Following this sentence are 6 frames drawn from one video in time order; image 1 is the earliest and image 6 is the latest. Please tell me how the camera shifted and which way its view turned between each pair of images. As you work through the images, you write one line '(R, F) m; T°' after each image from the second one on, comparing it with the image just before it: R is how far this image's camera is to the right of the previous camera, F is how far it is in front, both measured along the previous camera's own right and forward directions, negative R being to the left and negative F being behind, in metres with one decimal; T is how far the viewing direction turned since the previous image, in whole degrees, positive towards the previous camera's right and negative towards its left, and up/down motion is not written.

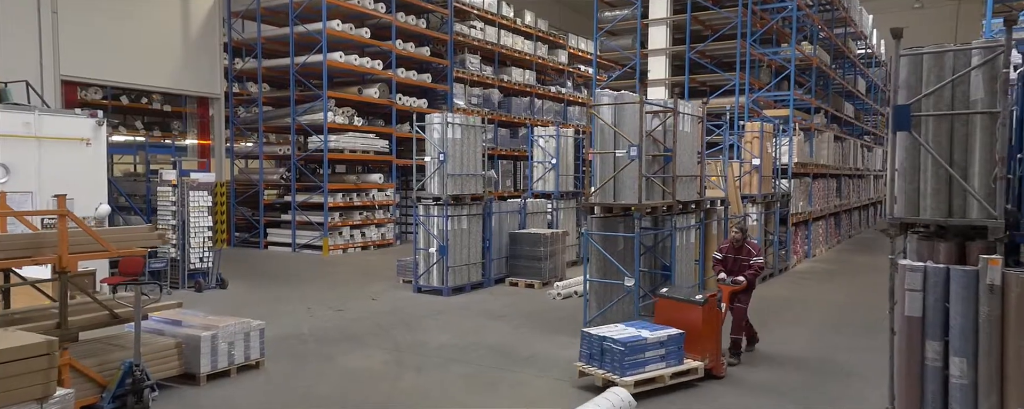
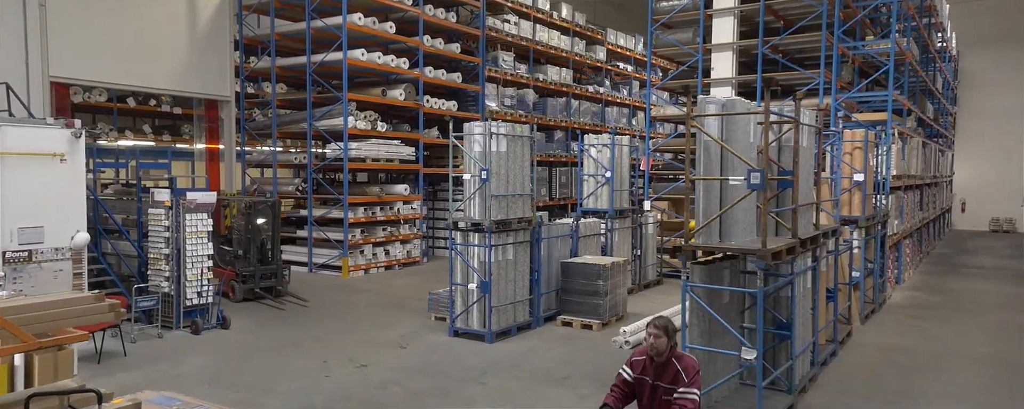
(-0.4, +1.5) m; -2°
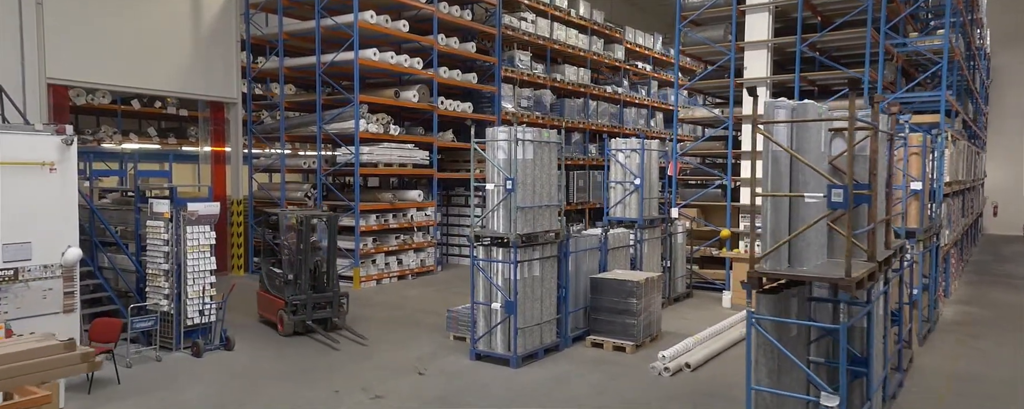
(-0.2, +0.6) m; -1°
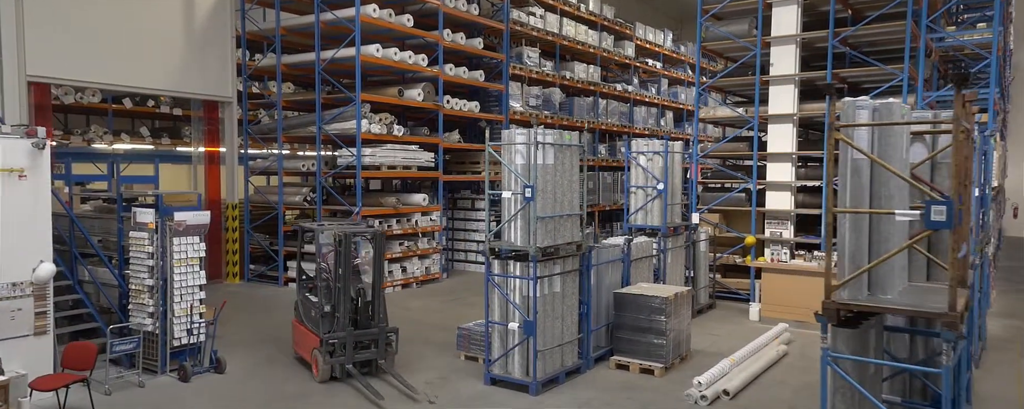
(-0.2, +0.6) m; 0°
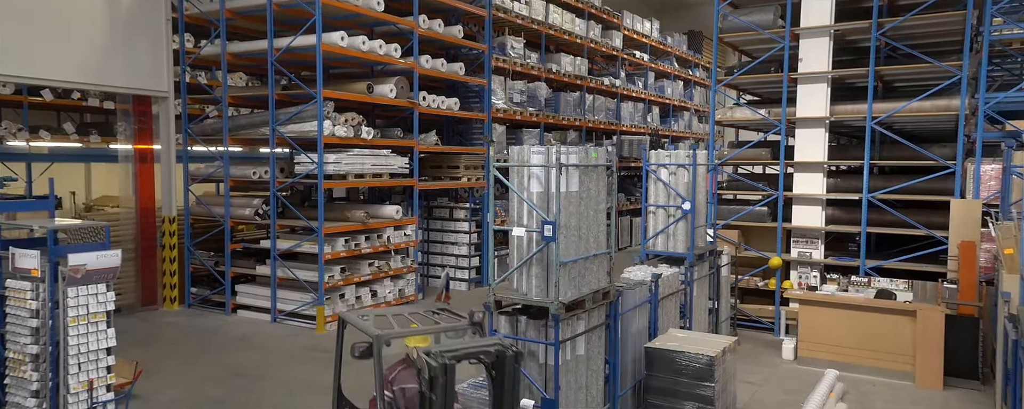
(-0.3, +1.6) m; +3°
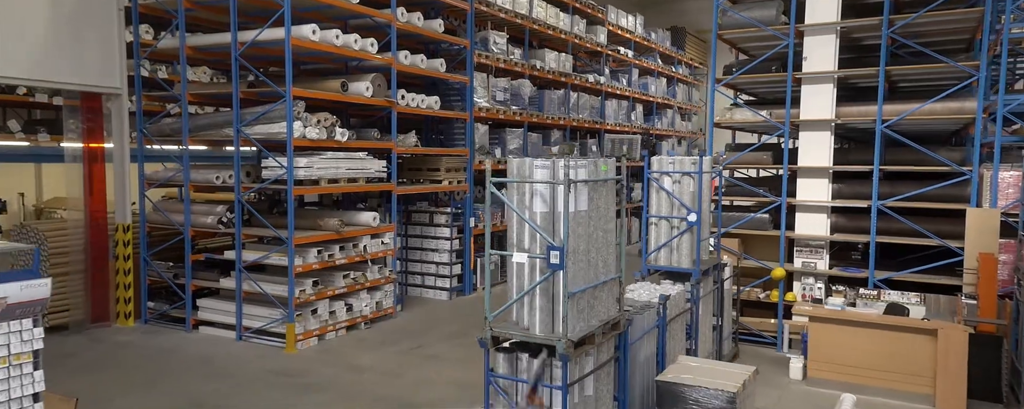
(-0.1, +0.7) m; +2°
